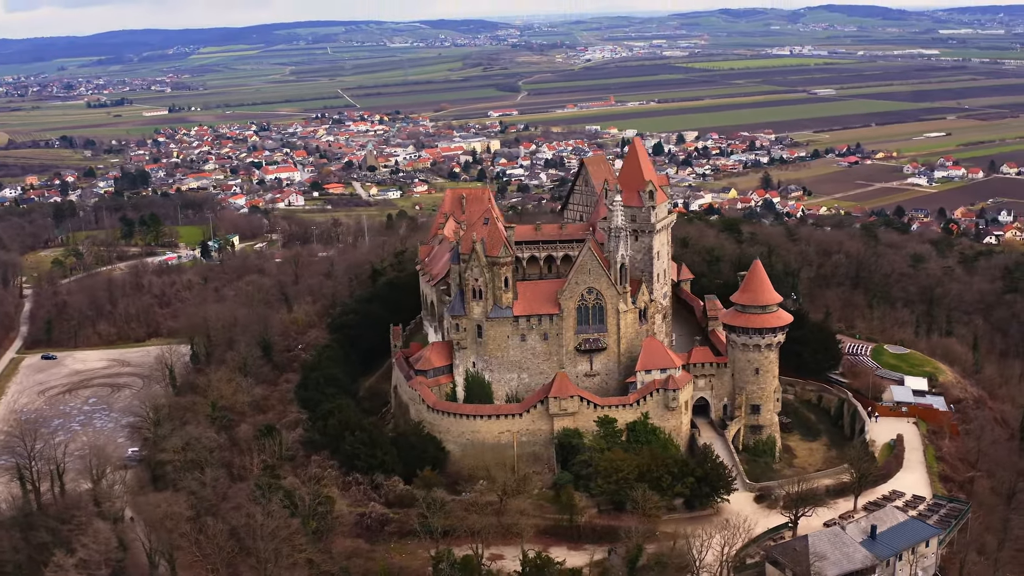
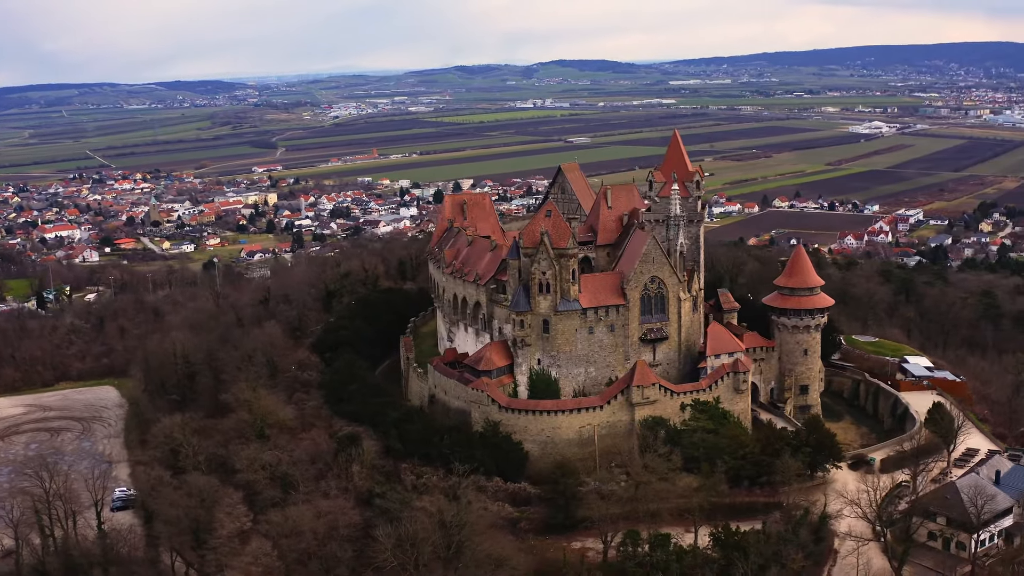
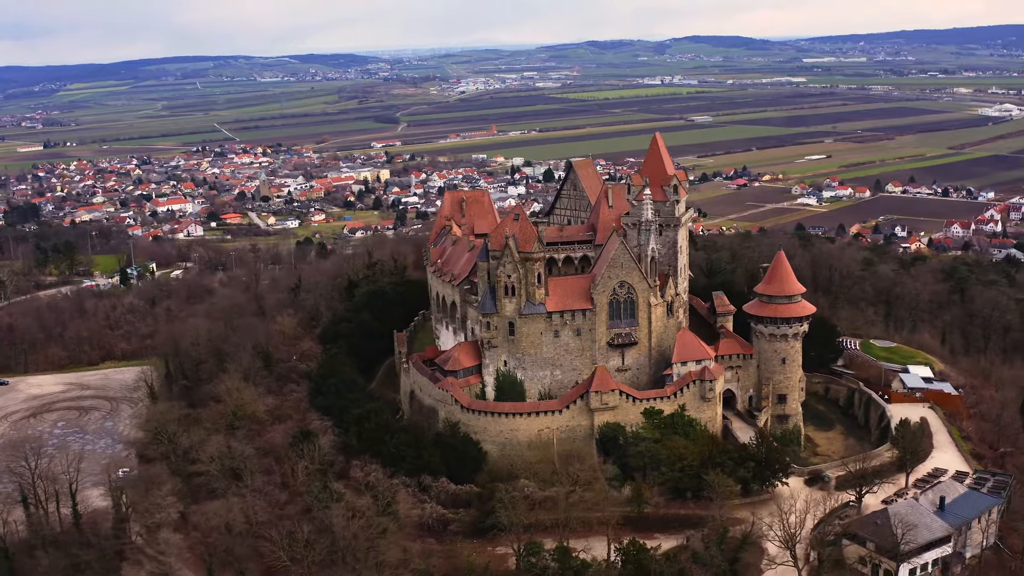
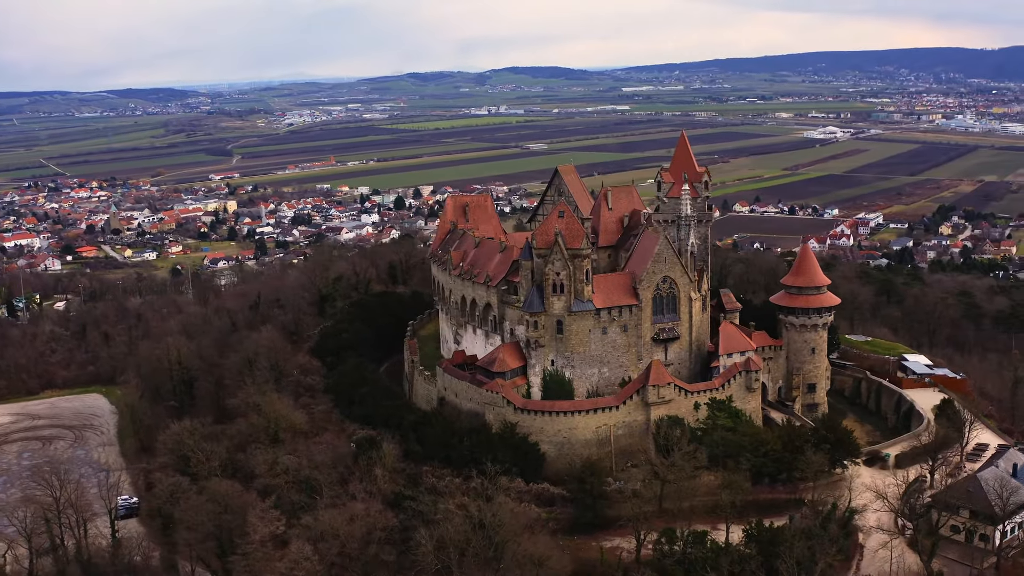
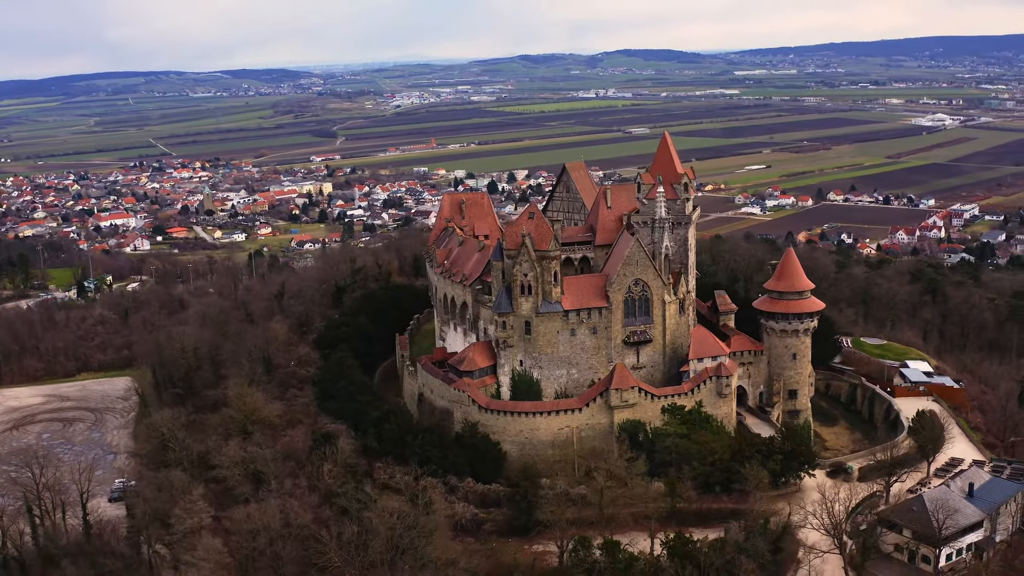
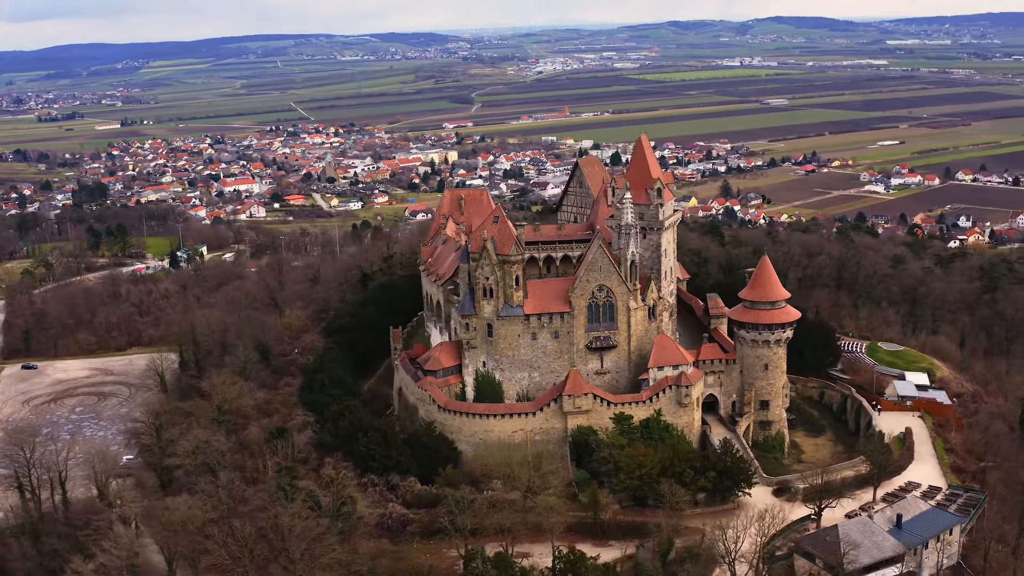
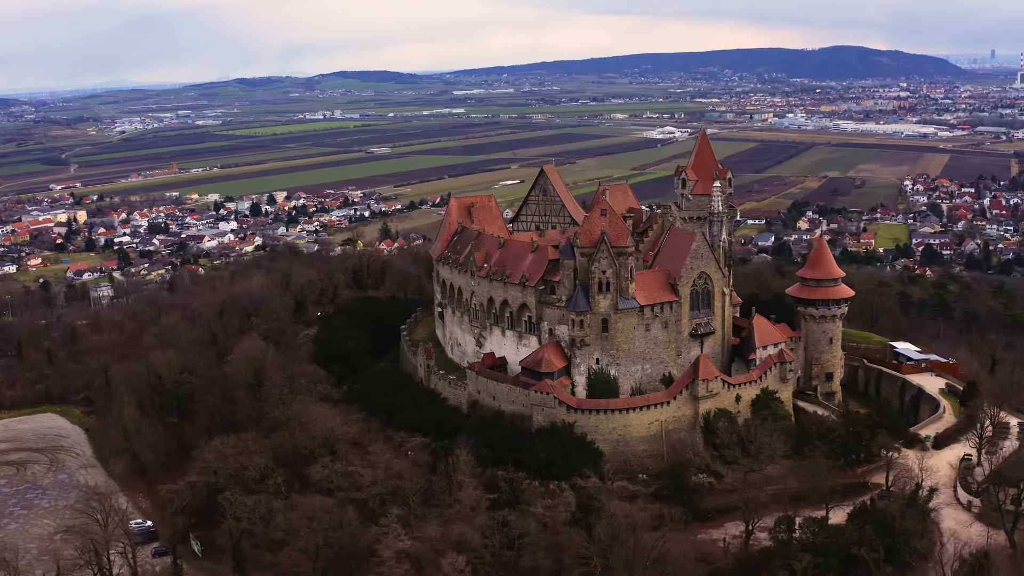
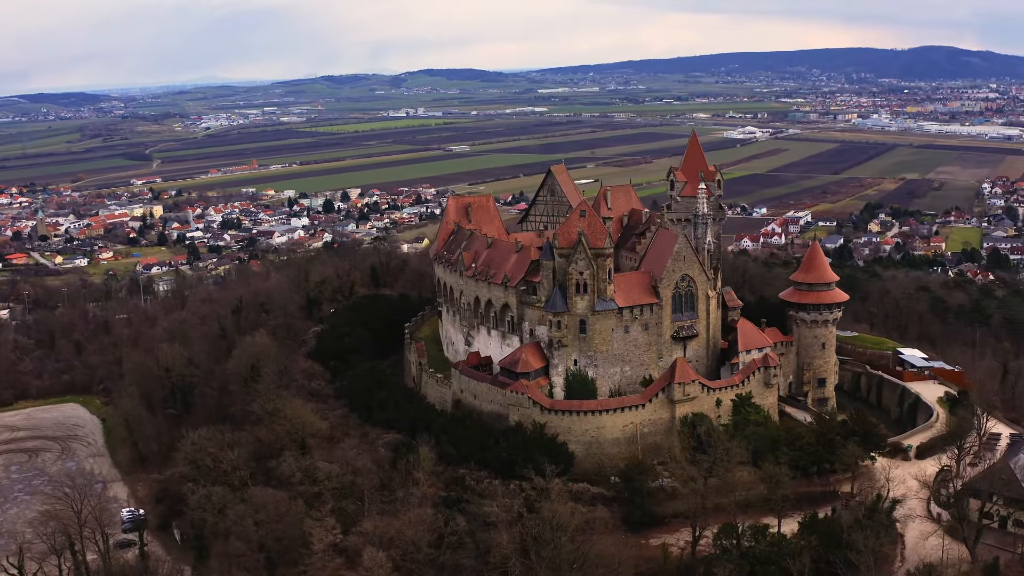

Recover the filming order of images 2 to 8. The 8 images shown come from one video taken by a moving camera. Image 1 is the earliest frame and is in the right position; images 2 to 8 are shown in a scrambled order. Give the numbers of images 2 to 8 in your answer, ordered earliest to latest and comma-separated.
6, 3, 5, 2, 4, 8, 7
